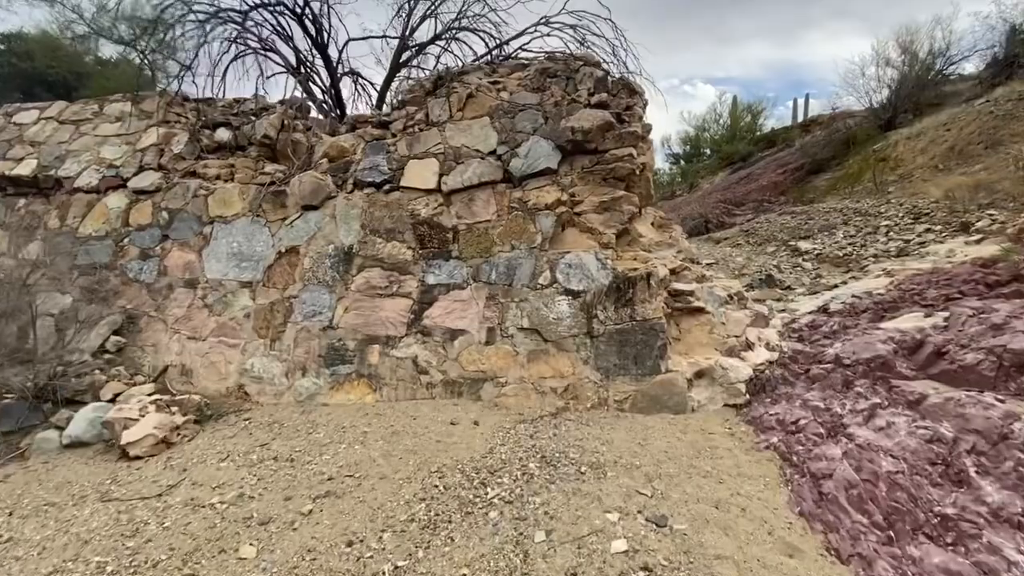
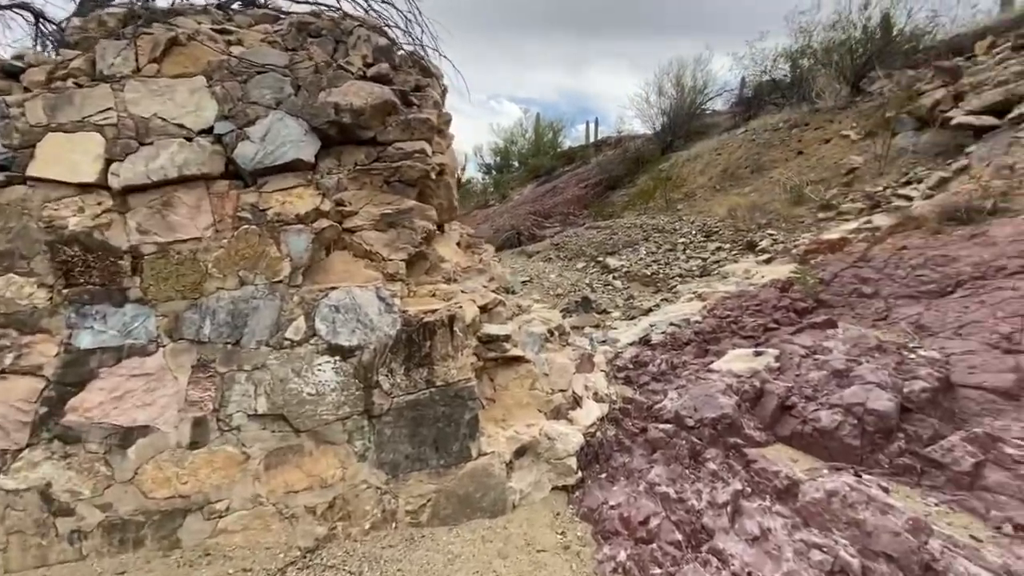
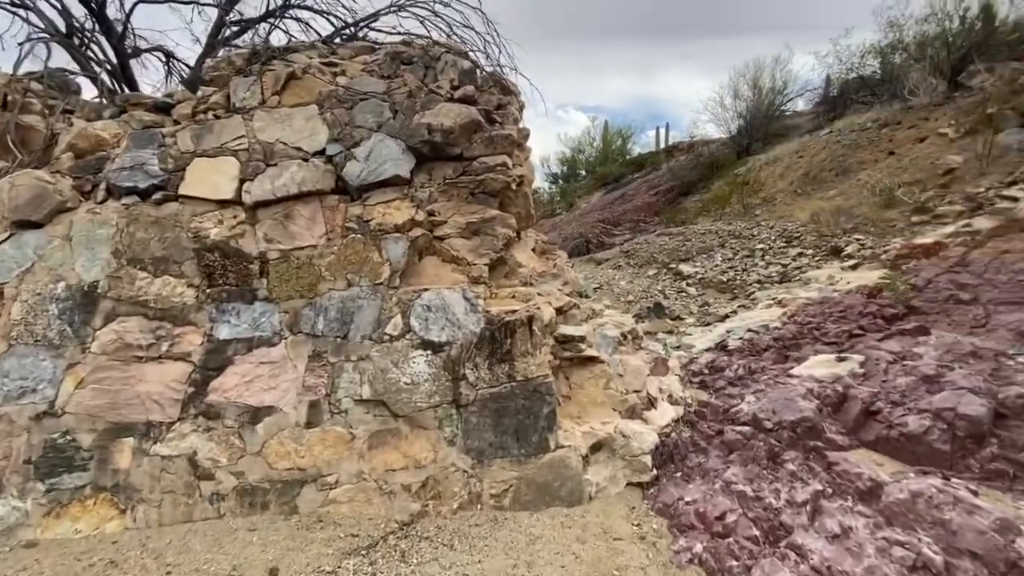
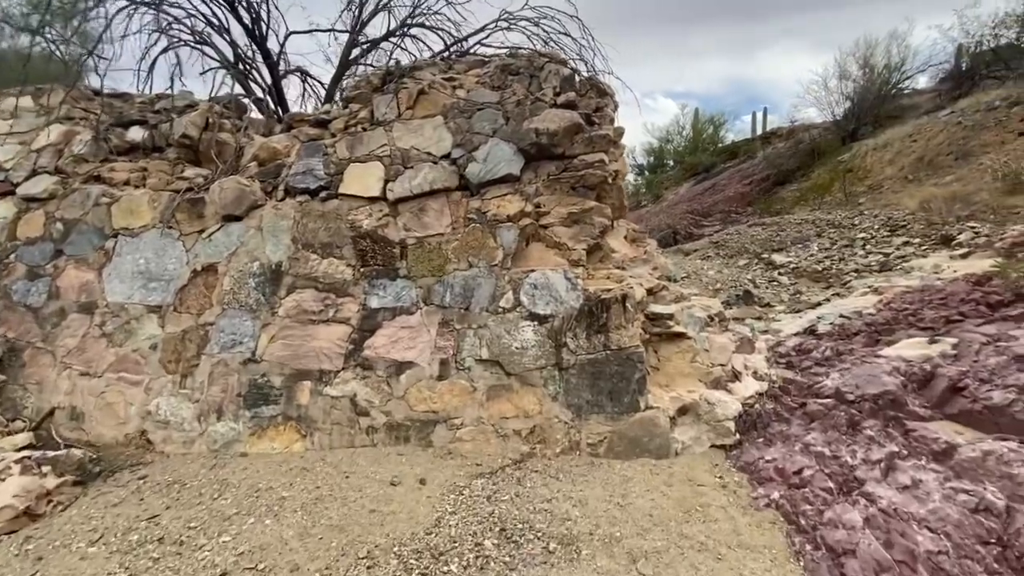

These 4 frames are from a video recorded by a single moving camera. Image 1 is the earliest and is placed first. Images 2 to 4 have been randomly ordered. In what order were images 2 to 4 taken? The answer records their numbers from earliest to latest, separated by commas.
4, 3, 2
